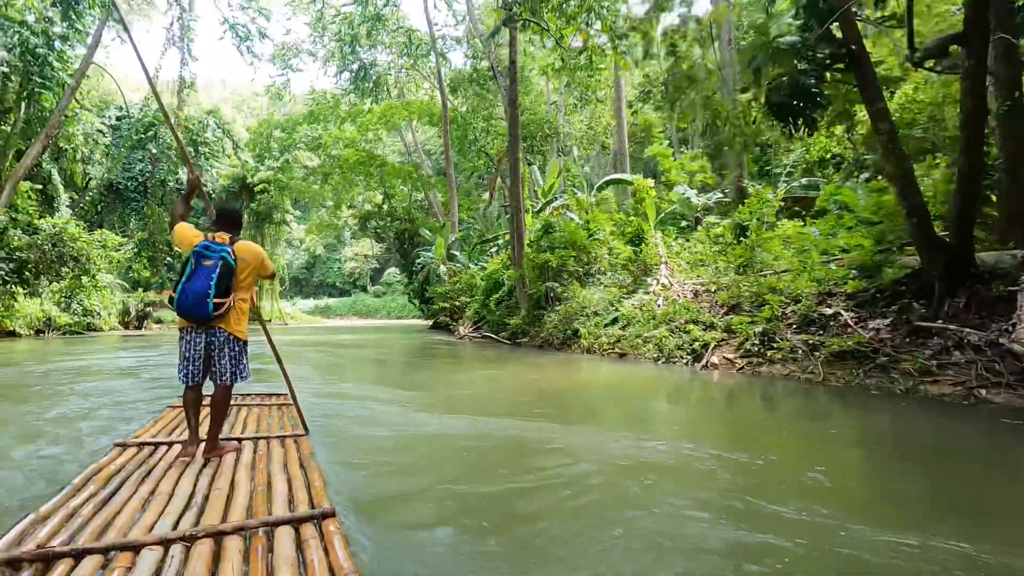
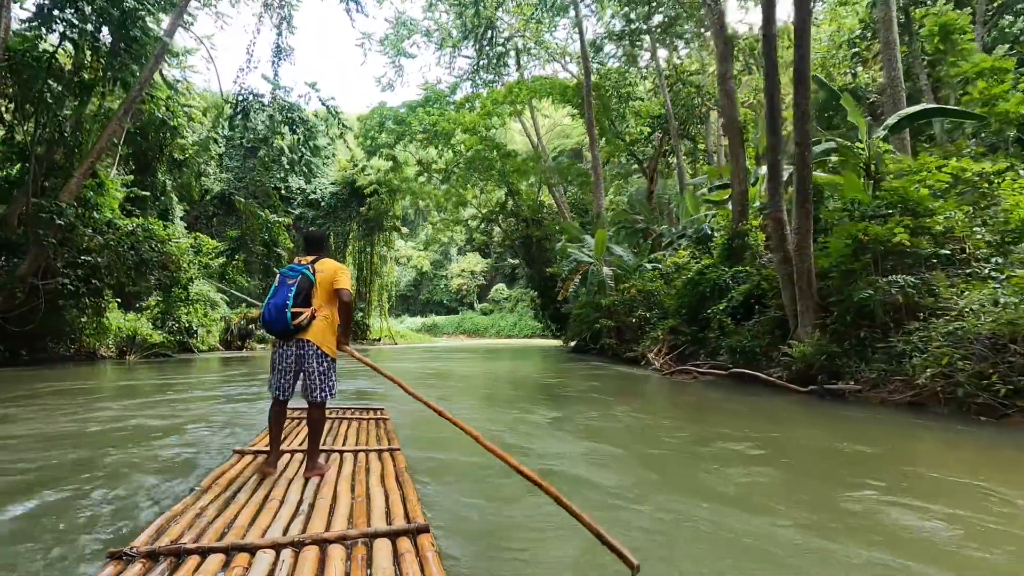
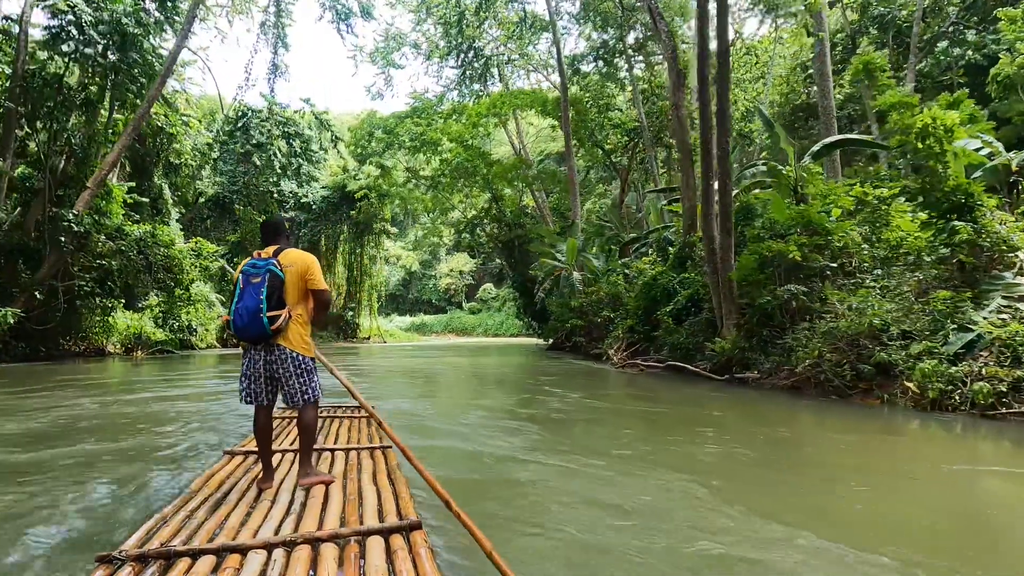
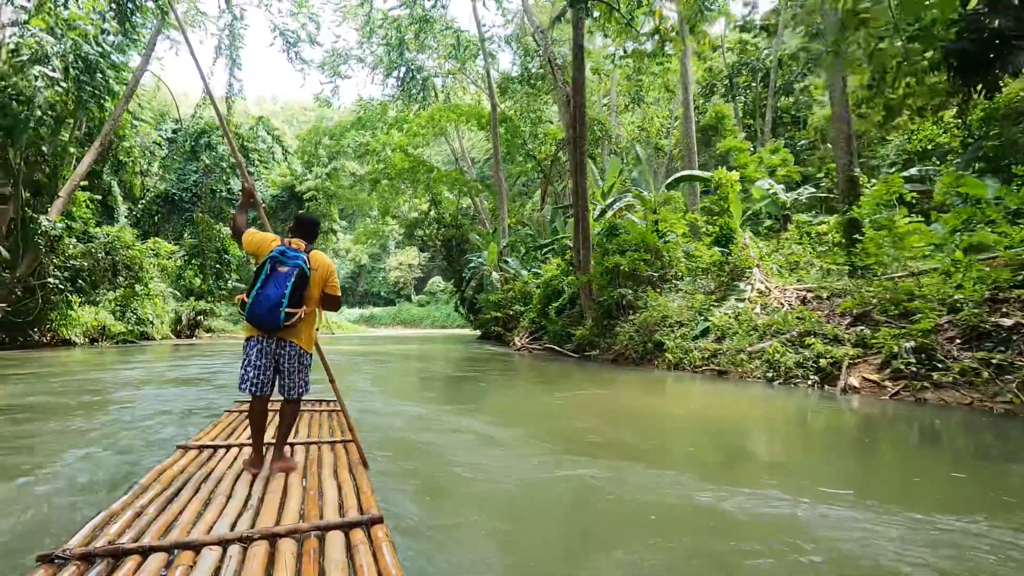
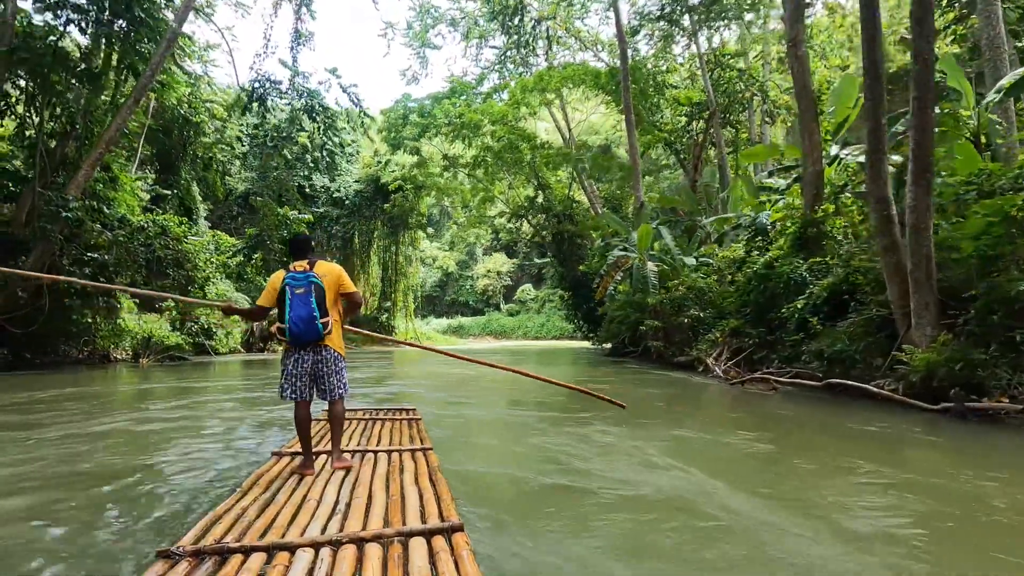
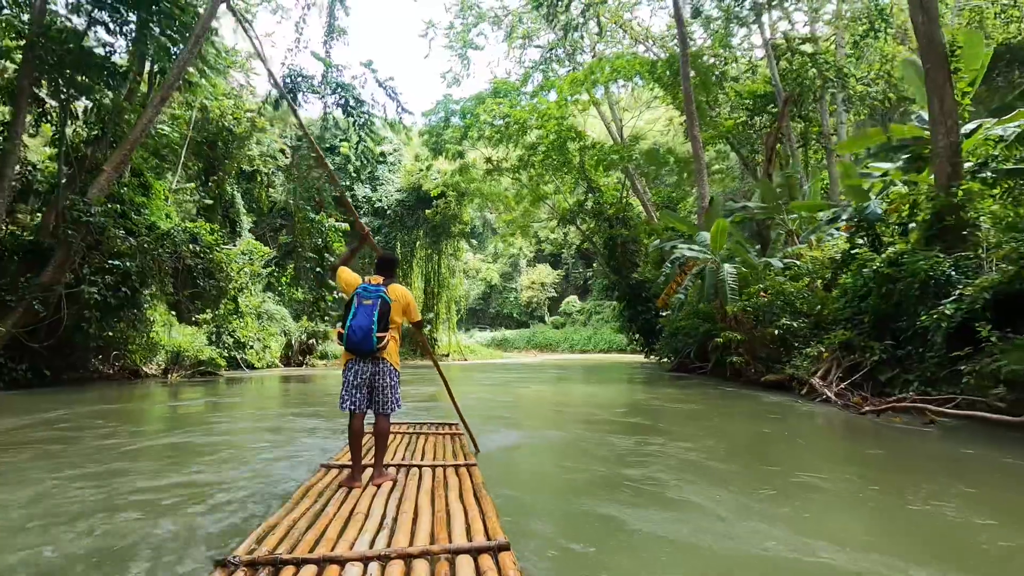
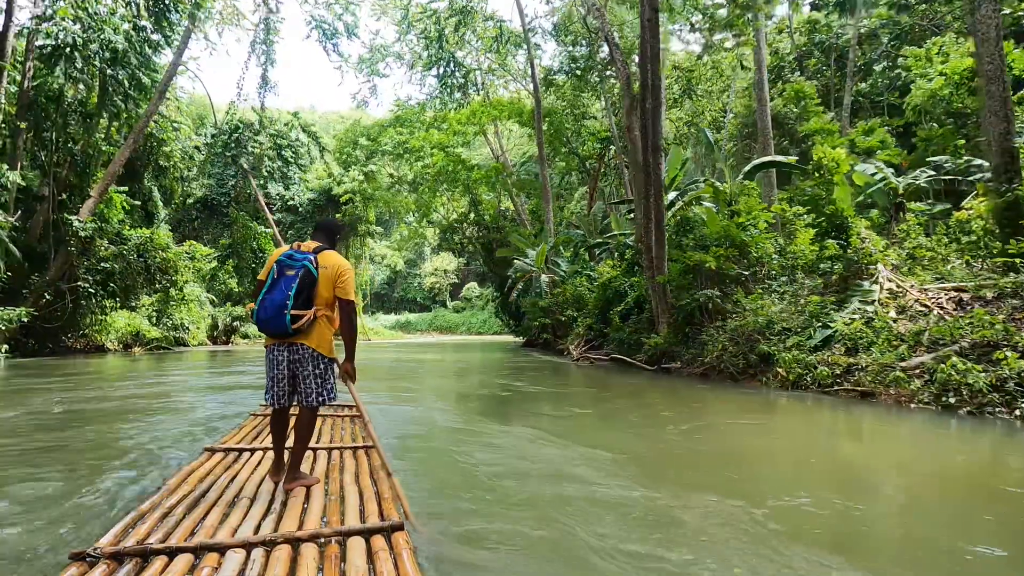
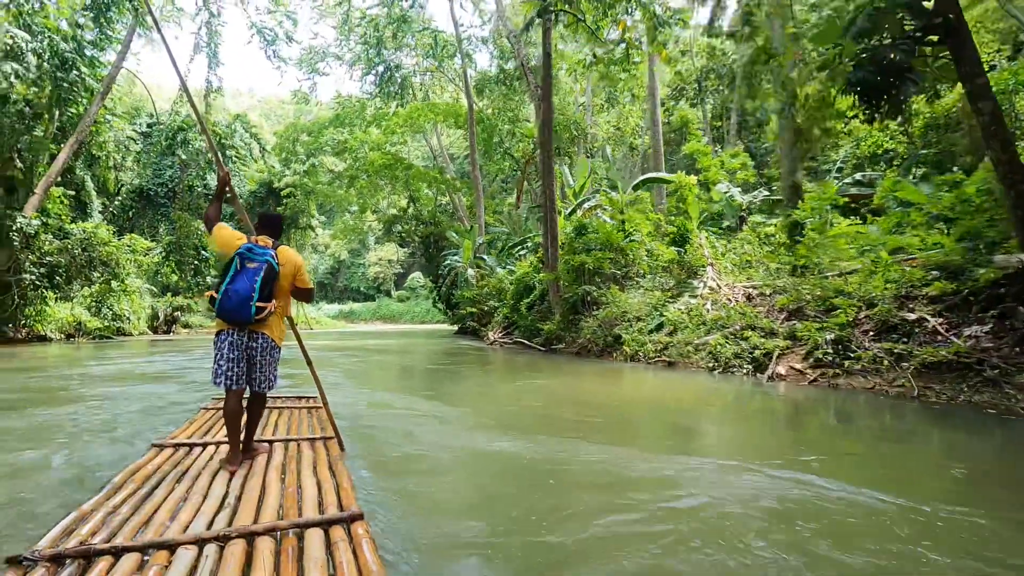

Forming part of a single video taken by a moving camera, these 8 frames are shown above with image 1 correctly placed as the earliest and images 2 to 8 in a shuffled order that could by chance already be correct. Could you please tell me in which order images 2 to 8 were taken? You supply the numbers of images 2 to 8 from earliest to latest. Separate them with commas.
8, 4, 7, 3, 2, 5, 6
